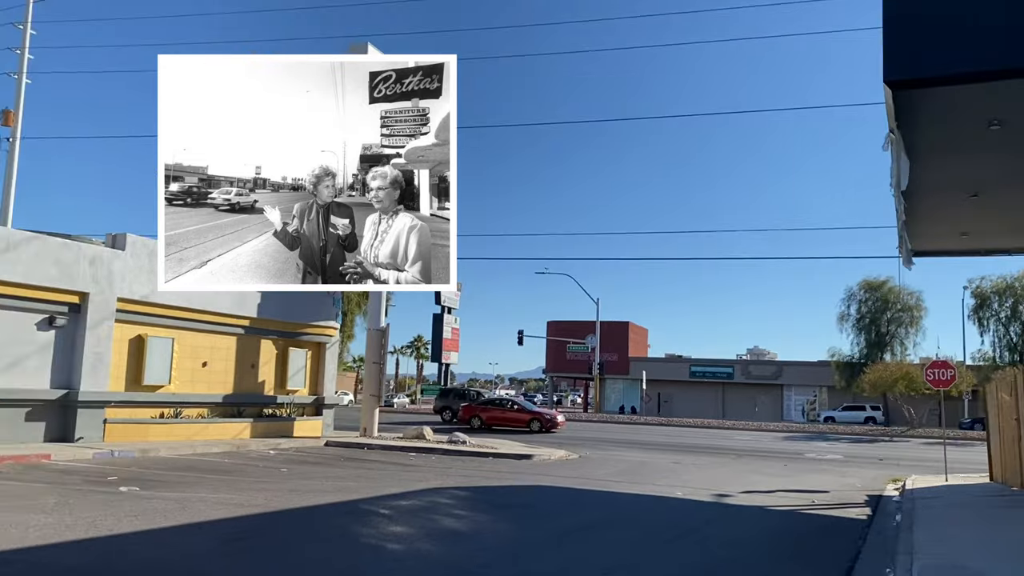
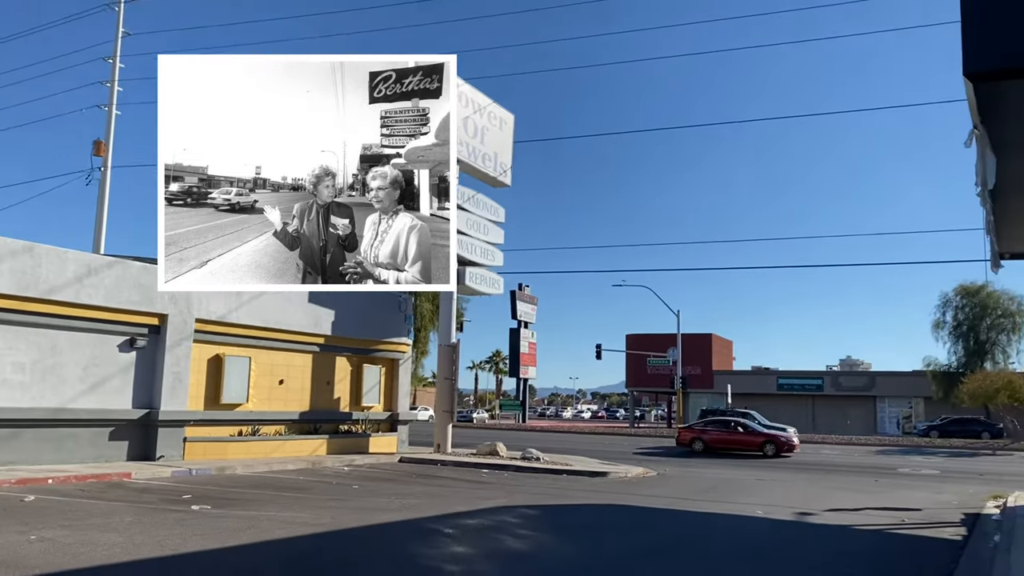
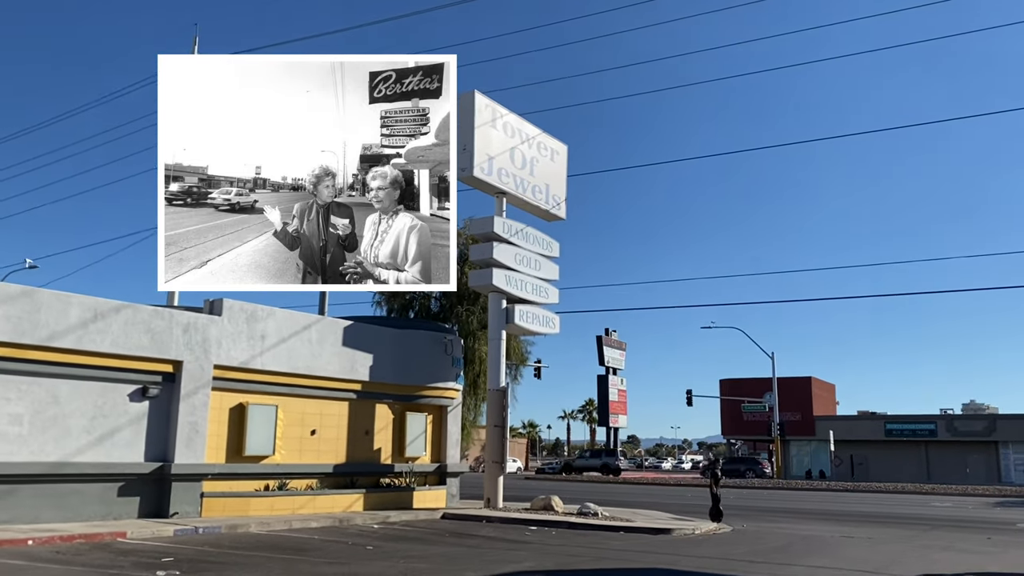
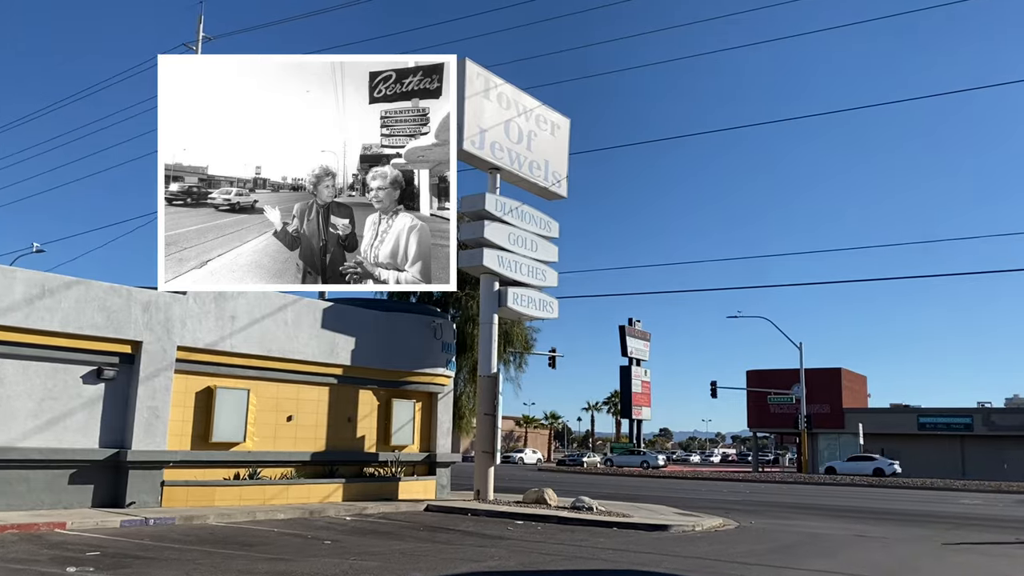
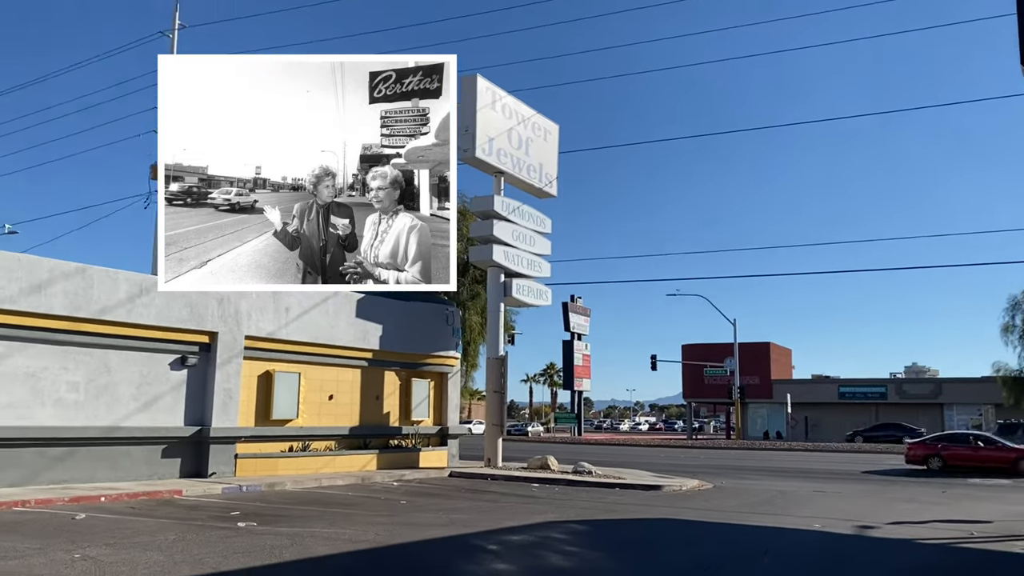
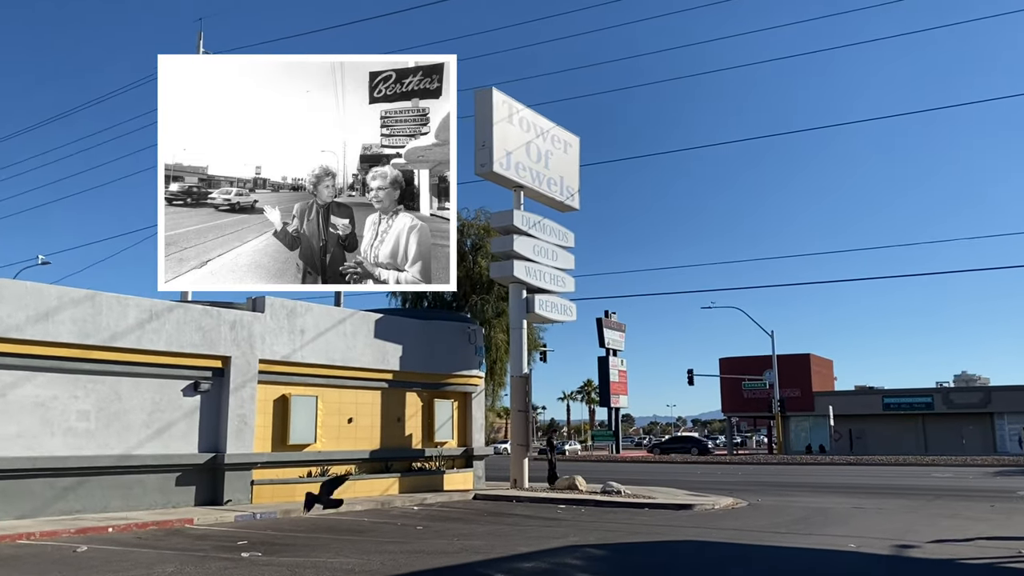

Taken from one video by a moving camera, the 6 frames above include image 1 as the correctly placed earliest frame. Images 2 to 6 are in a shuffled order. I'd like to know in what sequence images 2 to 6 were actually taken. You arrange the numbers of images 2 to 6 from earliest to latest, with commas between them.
2, 5, 6, 3, 4
